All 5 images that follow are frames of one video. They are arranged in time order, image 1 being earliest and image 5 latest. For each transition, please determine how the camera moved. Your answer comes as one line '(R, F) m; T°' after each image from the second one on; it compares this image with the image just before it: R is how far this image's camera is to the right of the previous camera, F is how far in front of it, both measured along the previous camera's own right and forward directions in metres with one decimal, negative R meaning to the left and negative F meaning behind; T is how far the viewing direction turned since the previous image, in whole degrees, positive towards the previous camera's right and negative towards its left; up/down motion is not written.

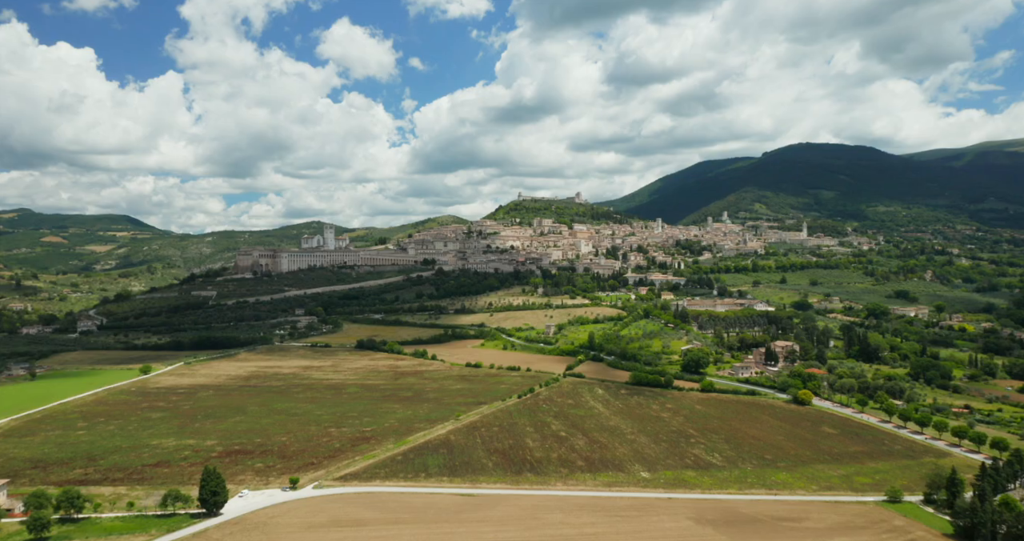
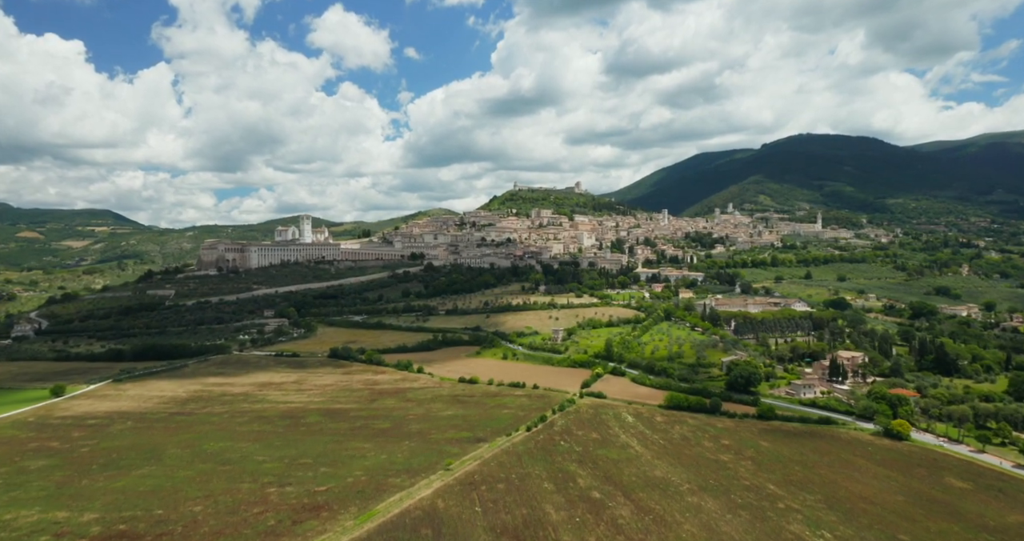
(-0.9, +13.0) m; +1°
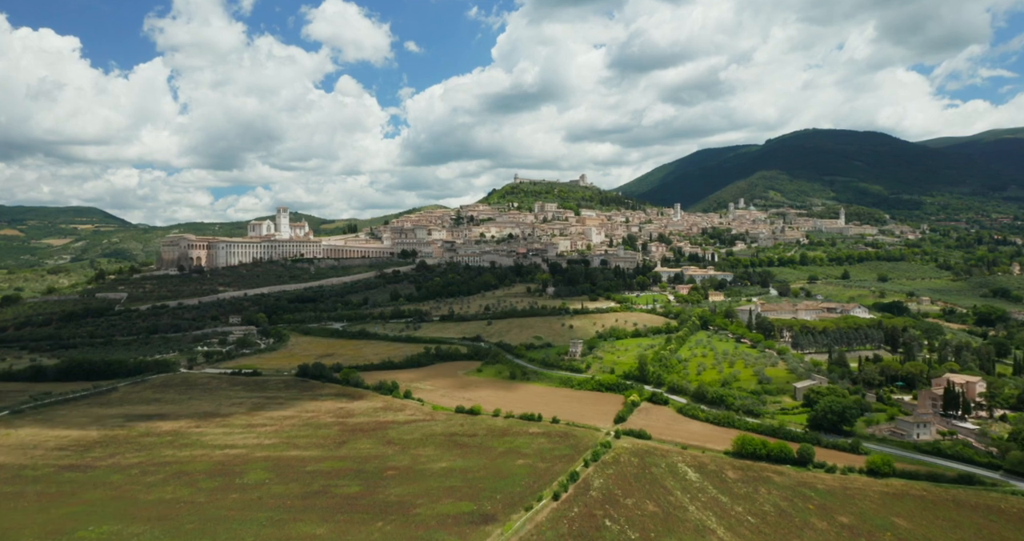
(-1.1, +13.0) m; 0°
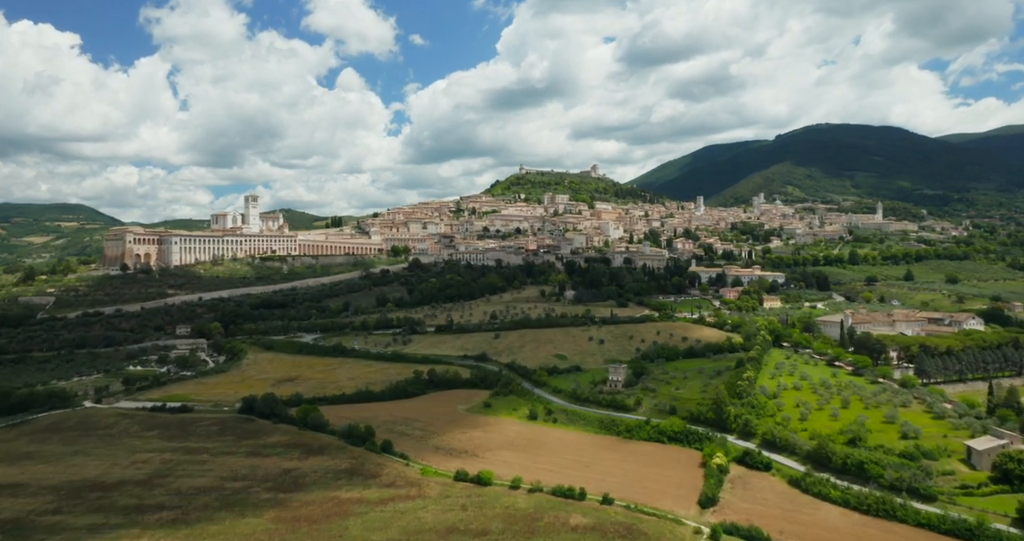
(-1.3, +15.4) m; 0°
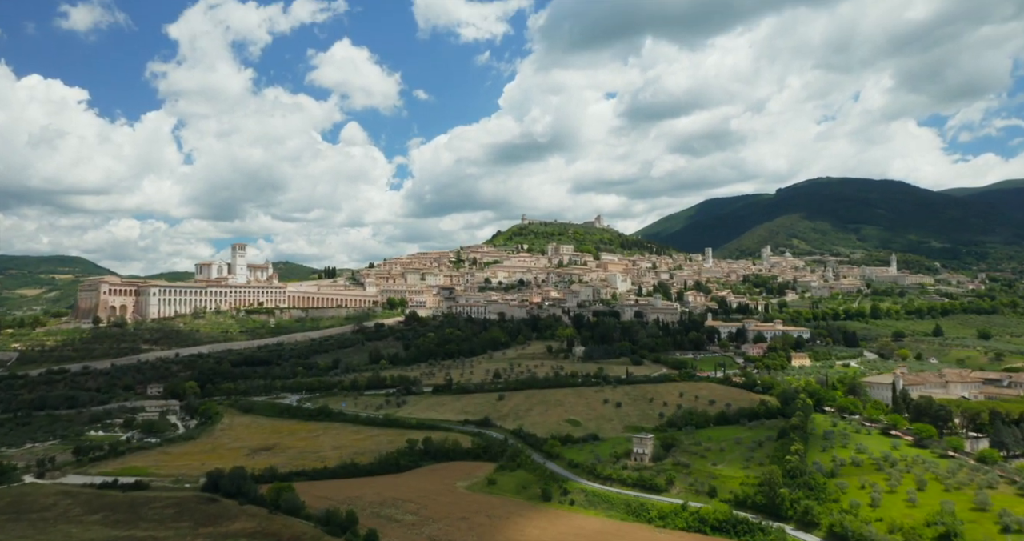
(-0.5, +5.3) m; 0°
